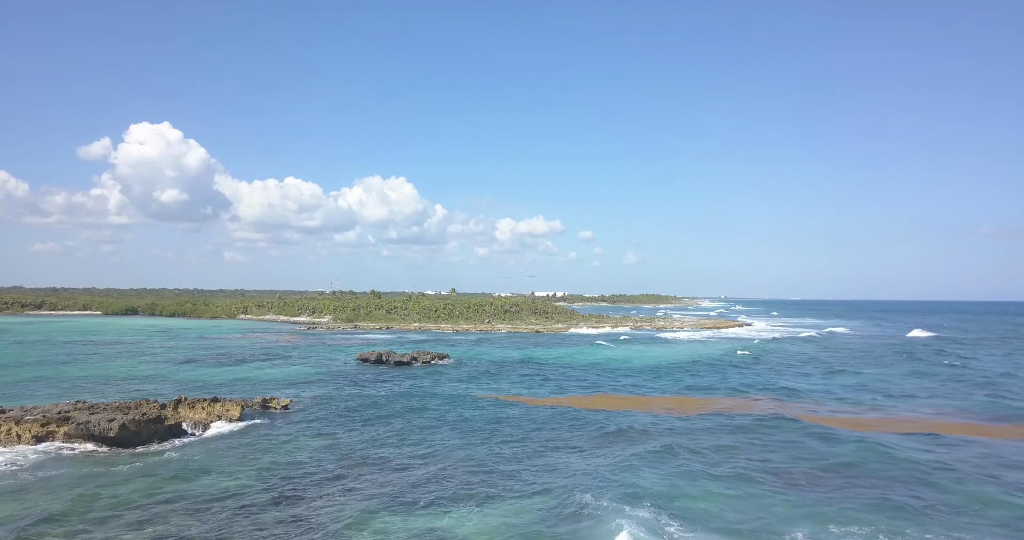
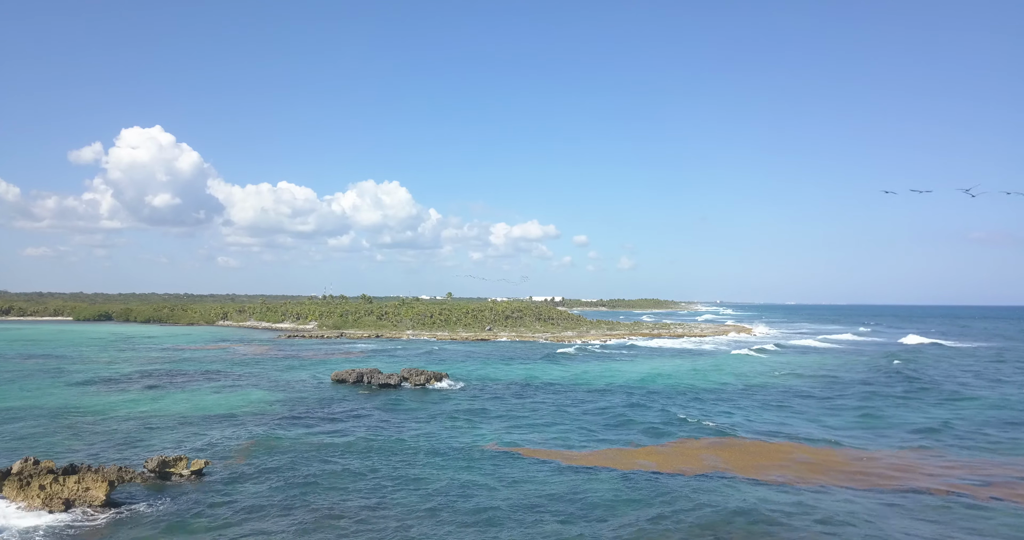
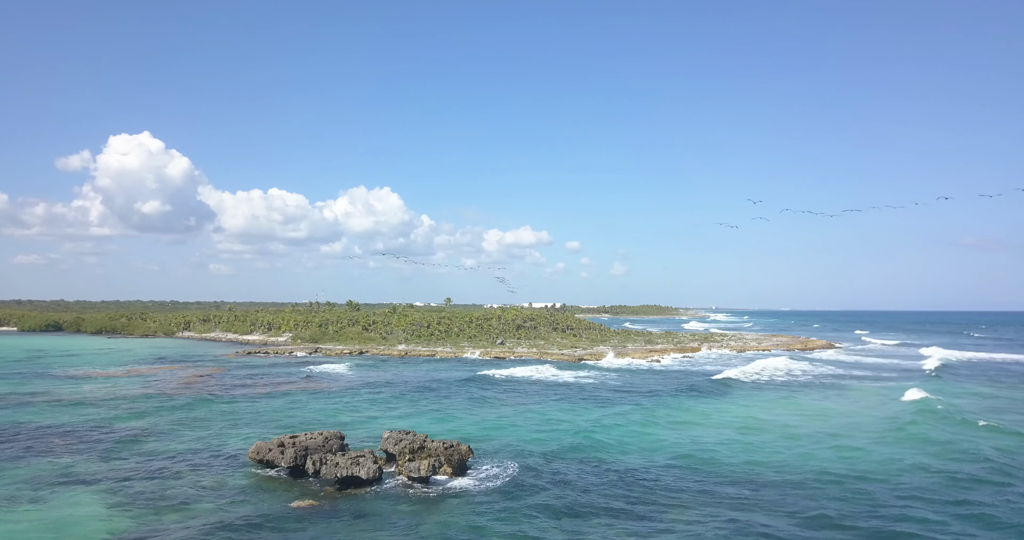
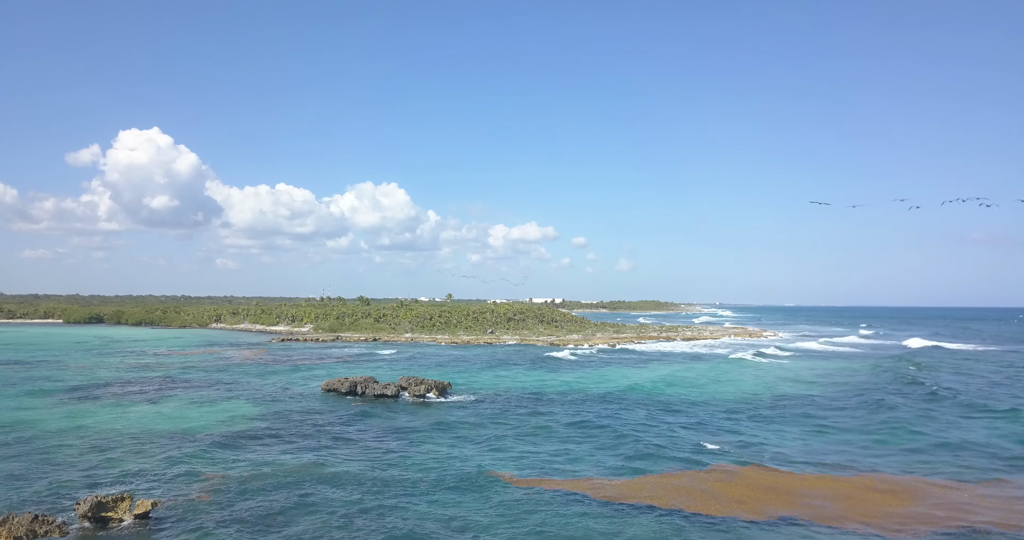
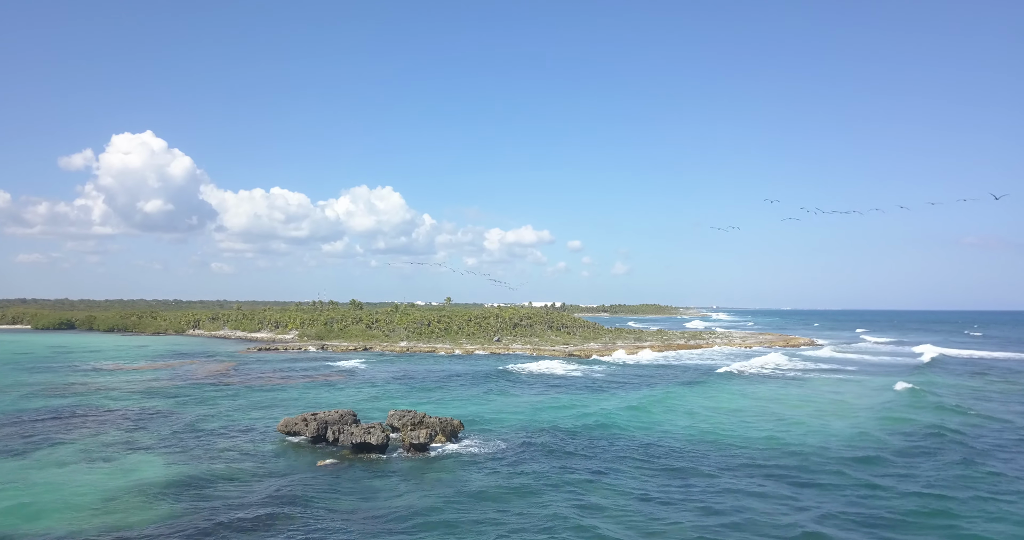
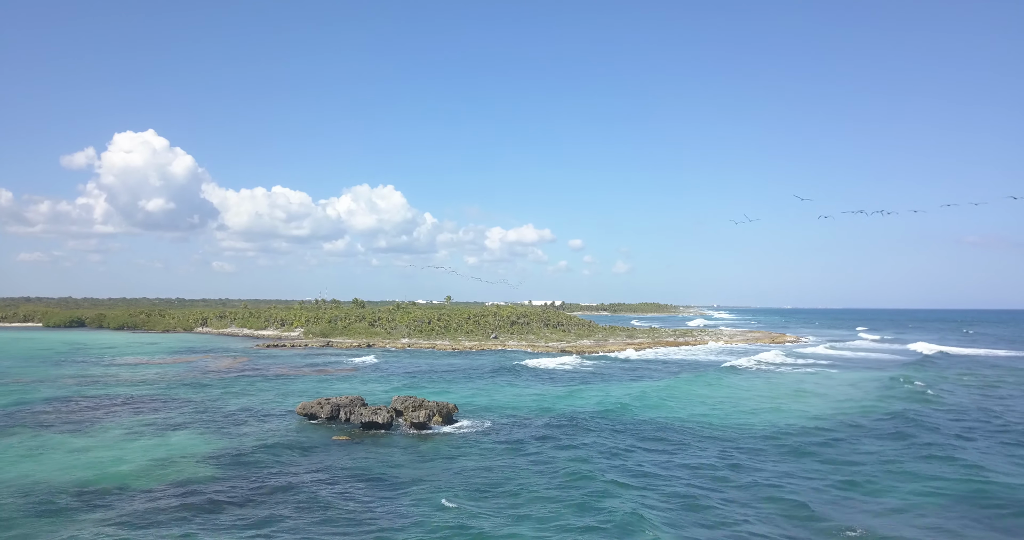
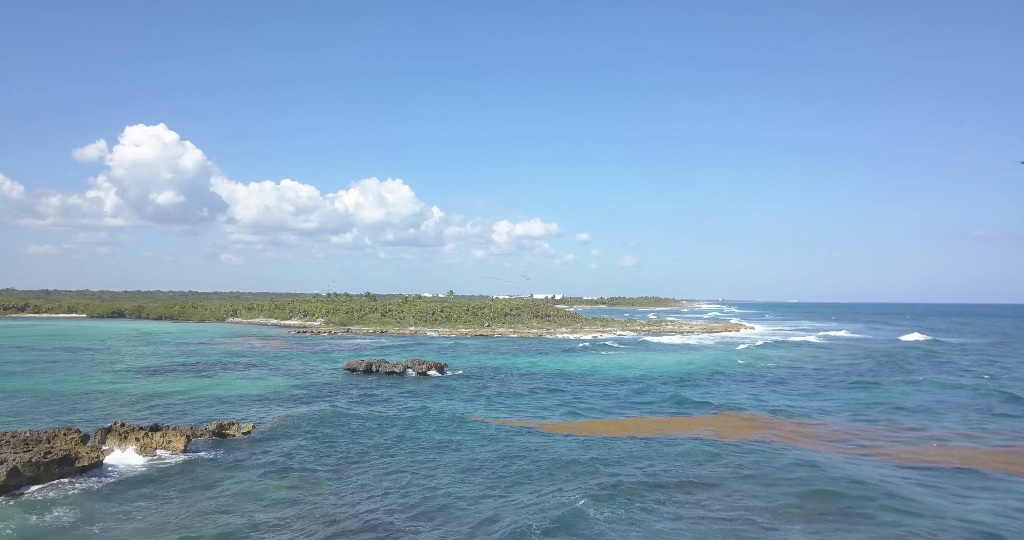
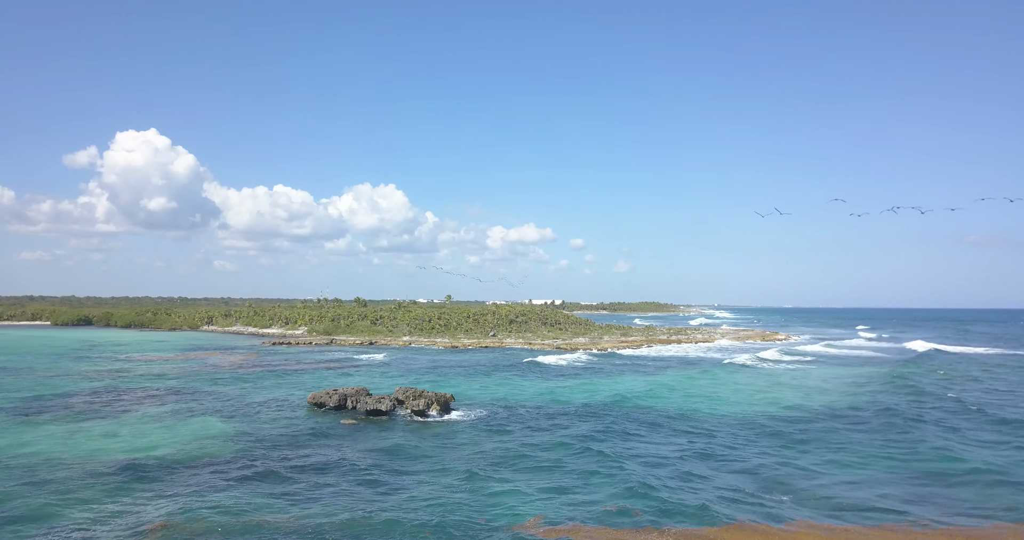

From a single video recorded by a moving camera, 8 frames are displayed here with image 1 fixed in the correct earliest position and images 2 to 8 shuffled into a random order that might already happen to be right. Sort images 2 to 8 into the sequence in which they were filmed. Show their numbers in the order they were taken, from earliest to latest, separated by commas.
7, 2, 4, 8, 6, 5, 3
